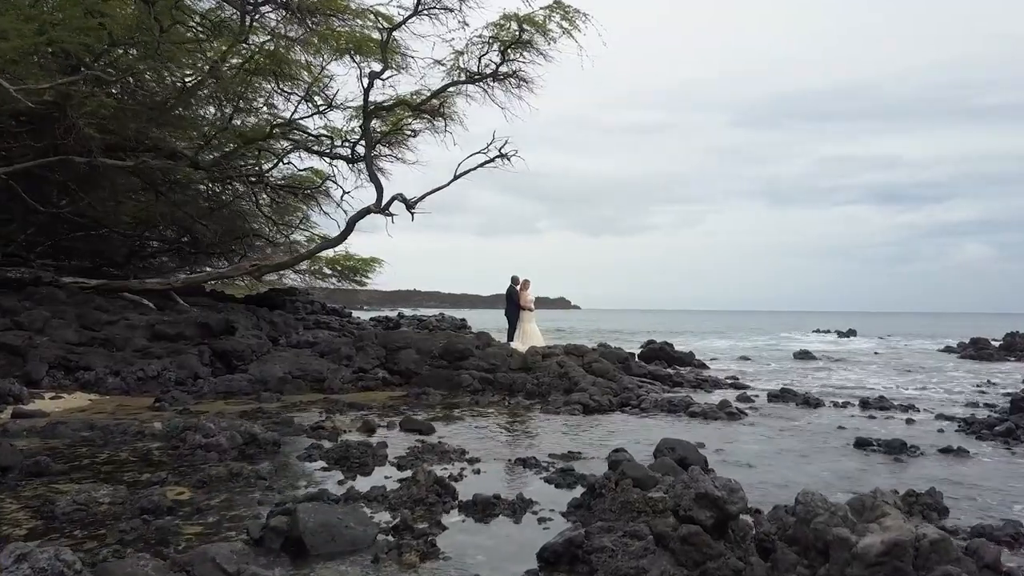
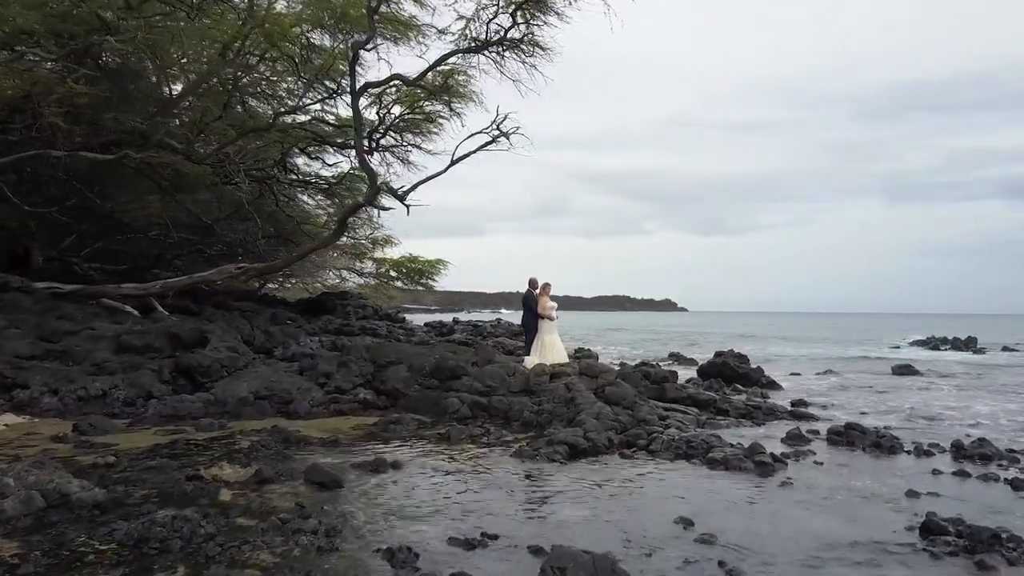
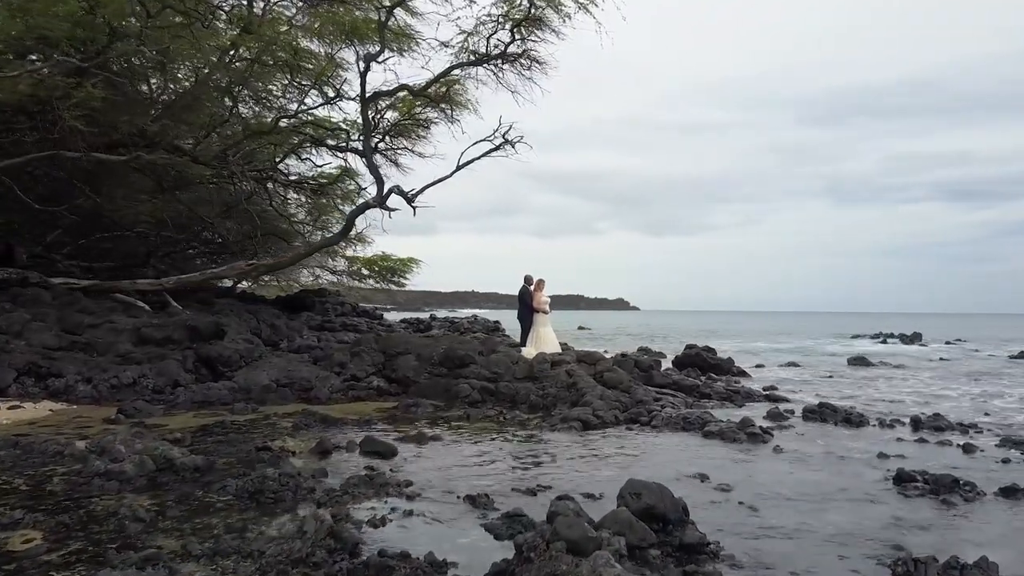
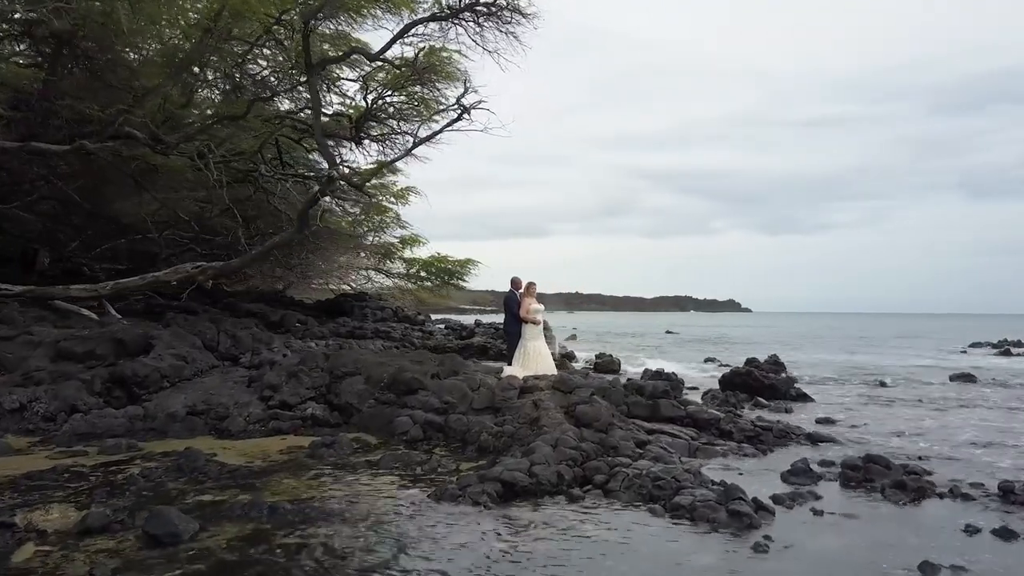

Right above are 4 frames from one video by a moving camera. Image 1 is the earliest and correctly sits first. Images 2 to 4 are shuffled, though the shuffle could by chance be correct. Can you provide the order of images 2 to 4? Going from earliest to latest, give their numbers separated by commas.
3, 2, 4
